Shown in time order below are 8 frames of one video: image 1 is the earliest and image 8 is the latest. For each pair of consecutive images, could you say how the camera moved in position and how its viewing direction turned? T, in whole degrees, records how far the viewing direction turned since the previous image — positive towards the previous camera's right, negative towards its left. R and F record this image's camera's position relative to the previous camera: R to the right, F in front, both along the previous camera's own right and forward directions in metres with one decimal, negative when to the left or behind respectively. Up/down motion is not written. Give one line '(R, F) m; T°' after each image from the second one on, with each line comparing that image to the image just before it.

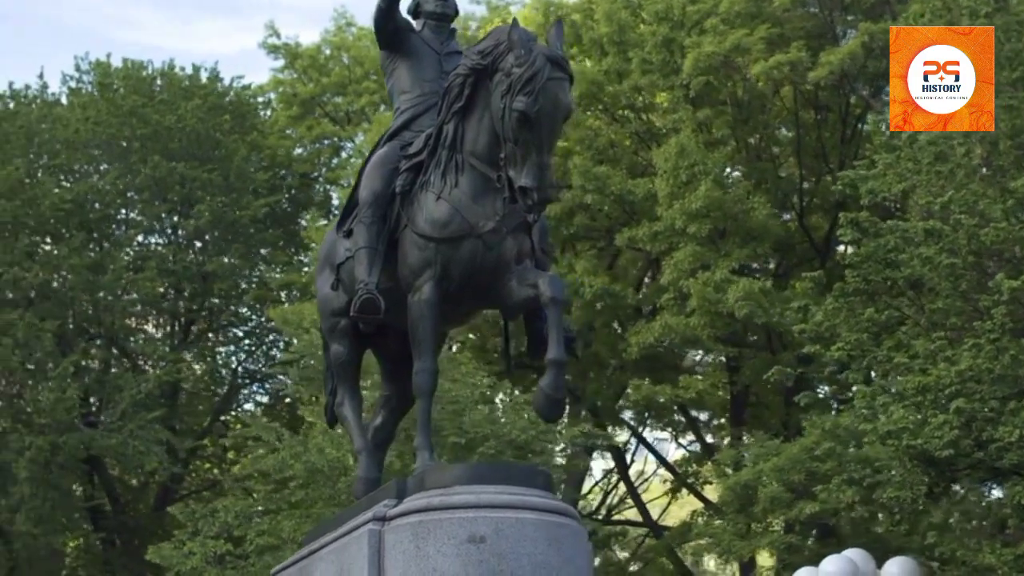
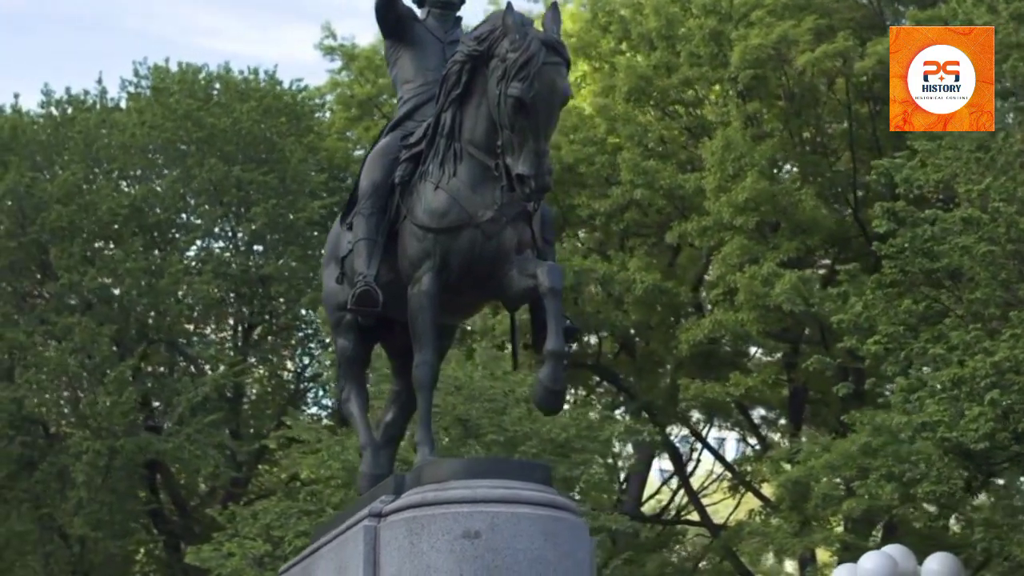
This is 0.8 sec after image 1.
(+0.4, +0.2) m; -2°
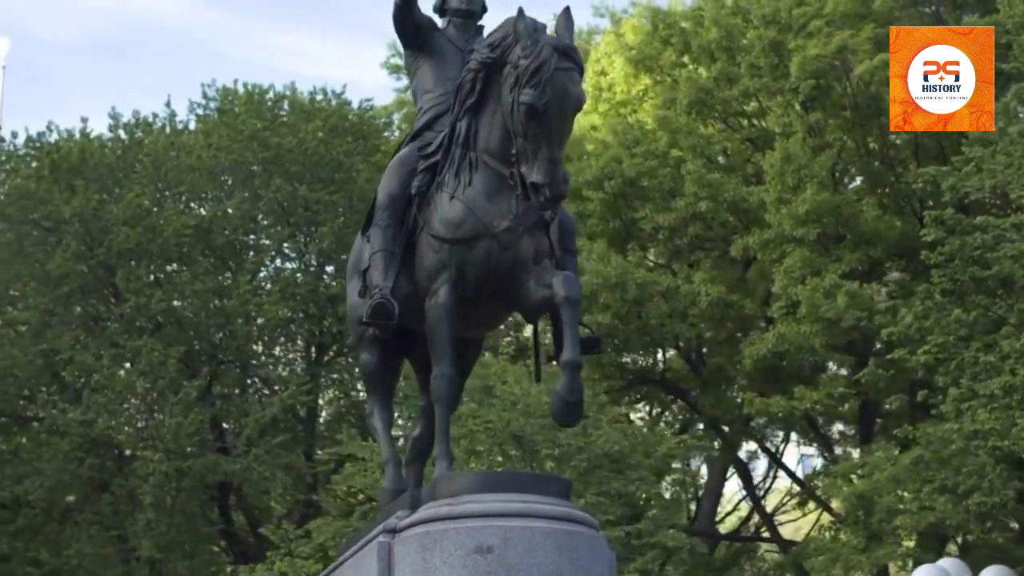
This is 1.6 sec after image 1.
(+0.3, +0.2) m; -2°
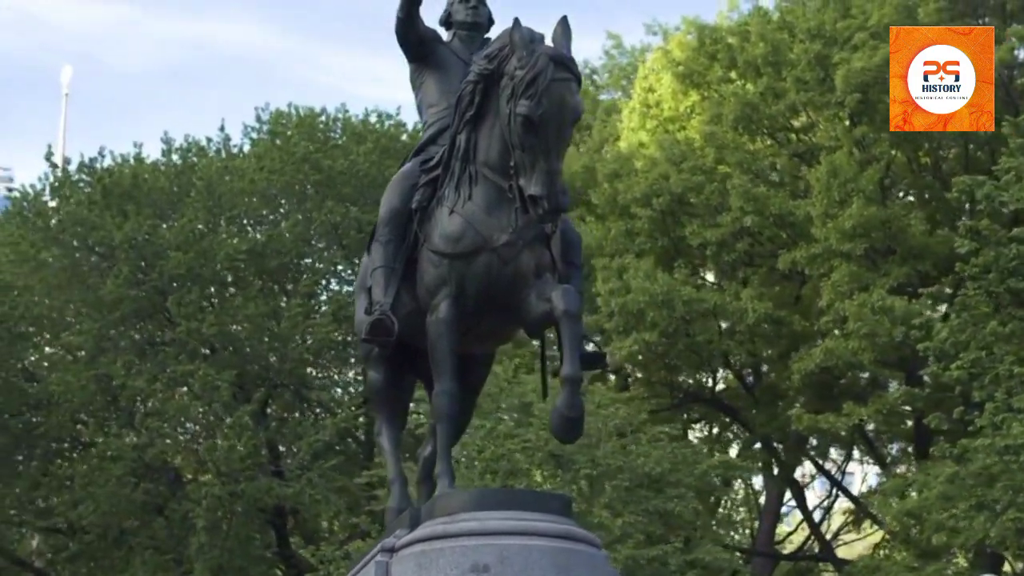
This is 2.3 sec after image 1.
(+0.3, +0.2) m; -2°
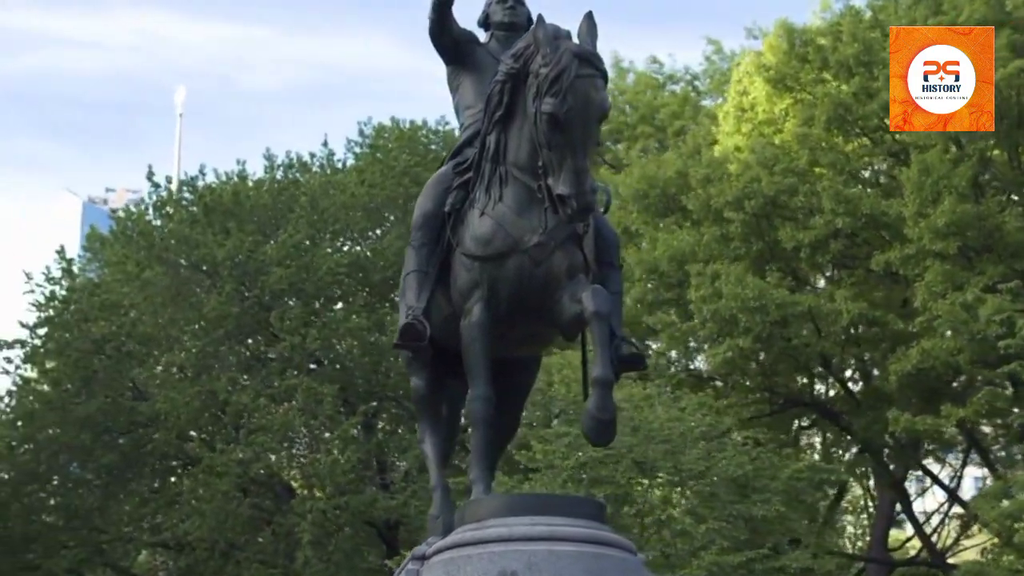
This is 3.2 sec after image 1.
(+0.4, +0.2) m; -3°
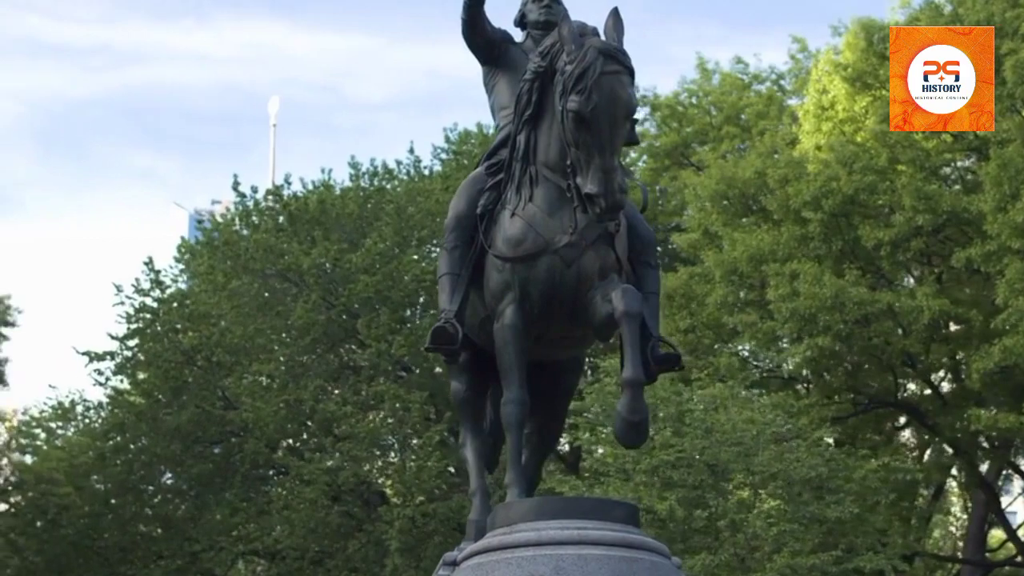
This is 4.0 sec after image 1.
(+0.3, +0.1) m; -3°
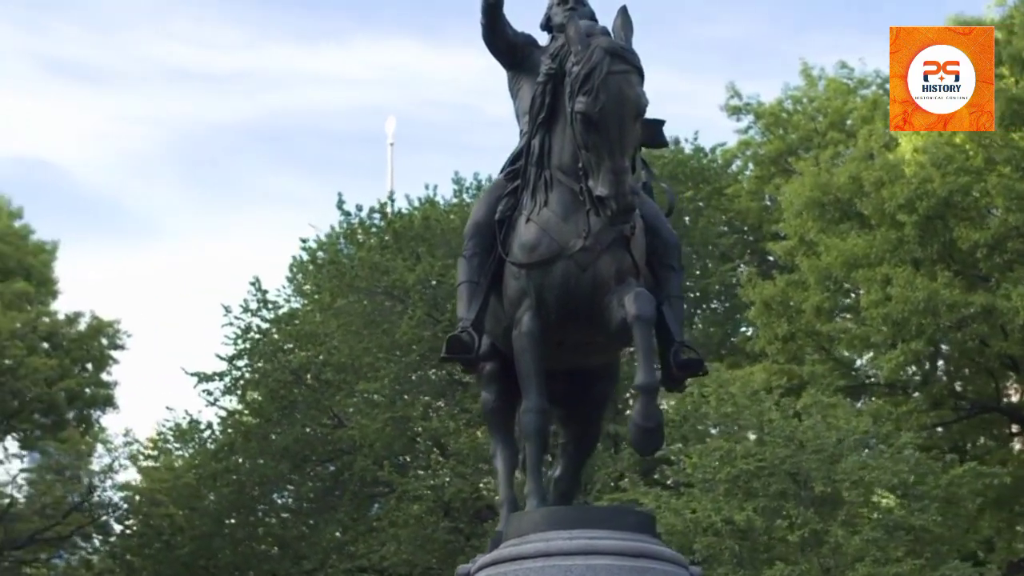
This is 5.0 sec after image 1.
(+0.5, +0.2) m; -3°
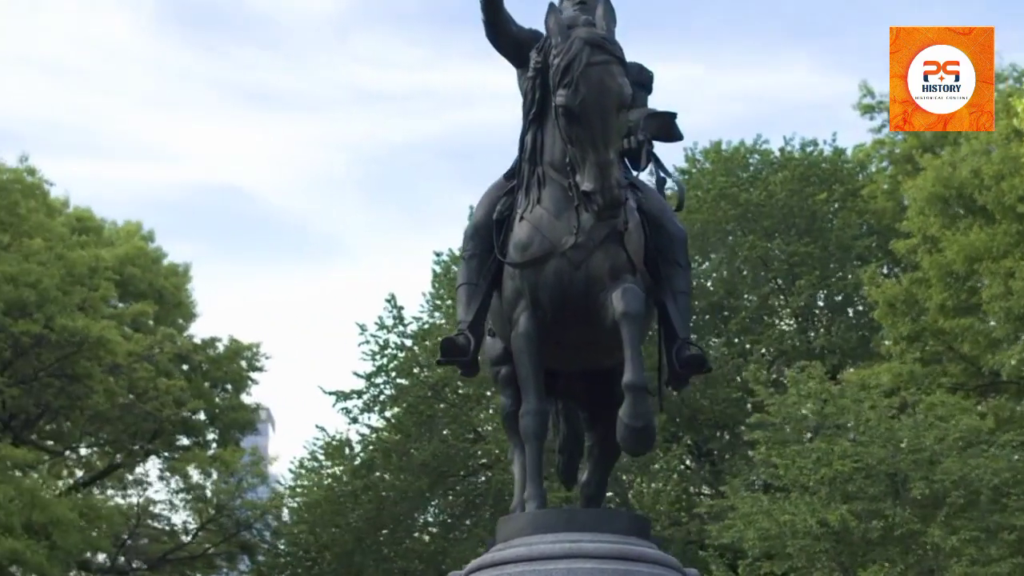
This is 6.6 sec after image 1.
(+0.8, +0.3) m; -5°
